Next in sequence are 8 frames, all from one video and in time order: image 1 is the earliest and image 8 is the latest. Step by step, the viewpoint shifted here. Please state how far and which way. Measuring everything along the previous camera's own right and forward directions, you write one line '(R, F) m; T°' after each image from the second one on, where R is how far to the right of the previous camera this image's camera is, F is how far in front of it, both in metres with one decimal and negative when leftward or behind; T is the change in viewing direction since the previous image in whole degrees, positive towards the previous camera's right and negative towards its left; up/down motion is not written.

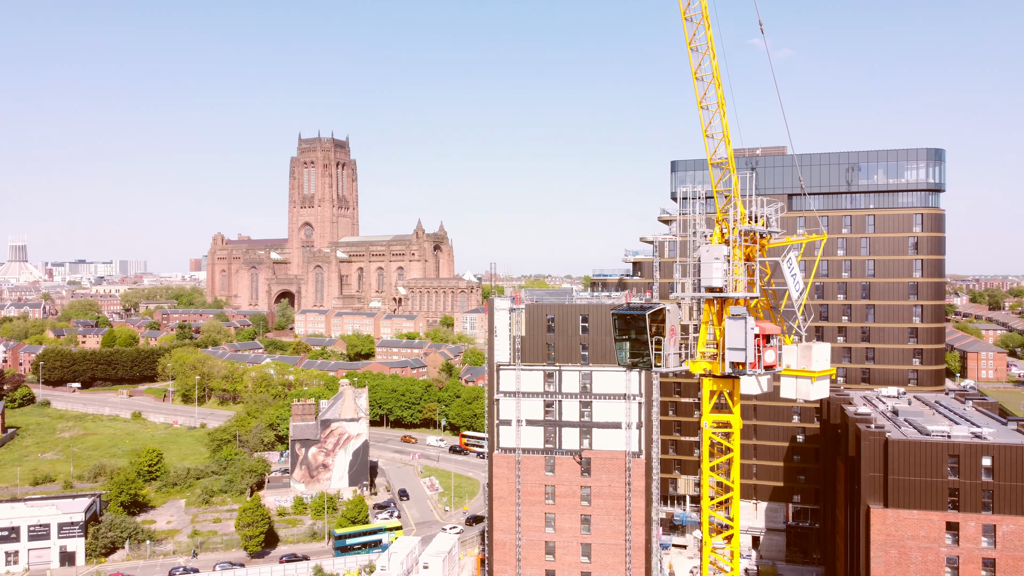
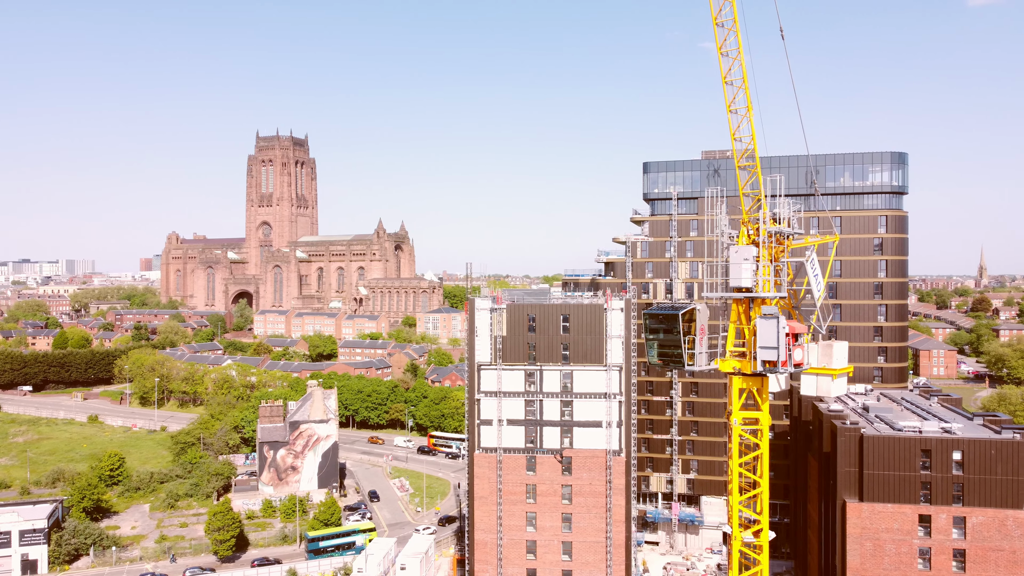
(-0.7, 0.0) m; +3°
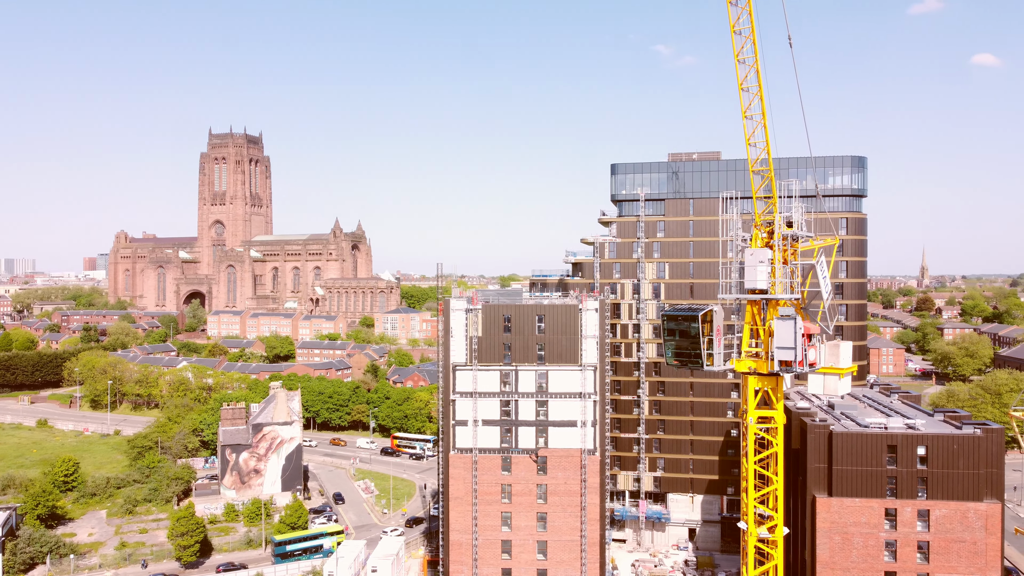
(-0.7, 0.0) m; +3°
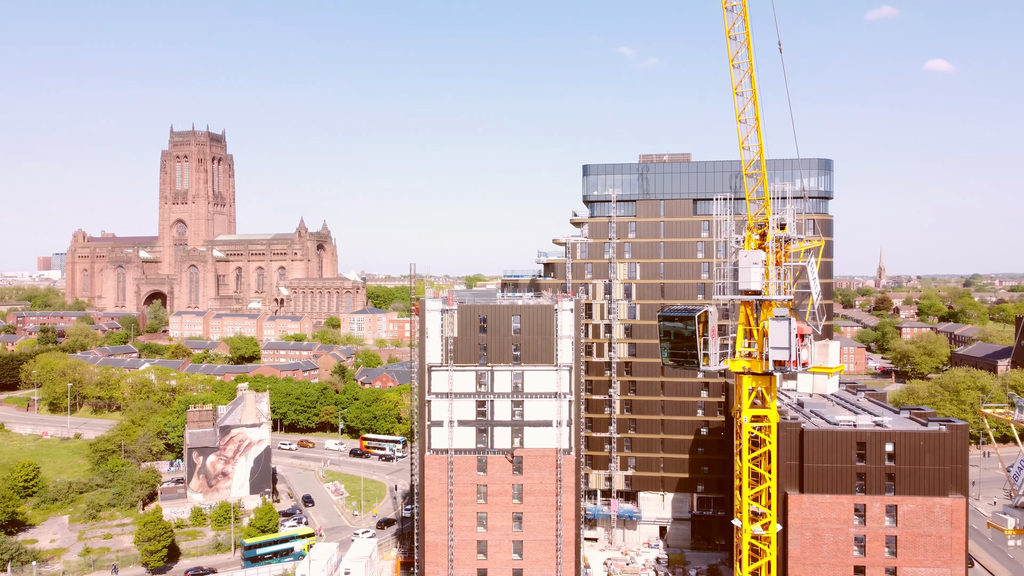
(-0.3, 0.0) m; +2°
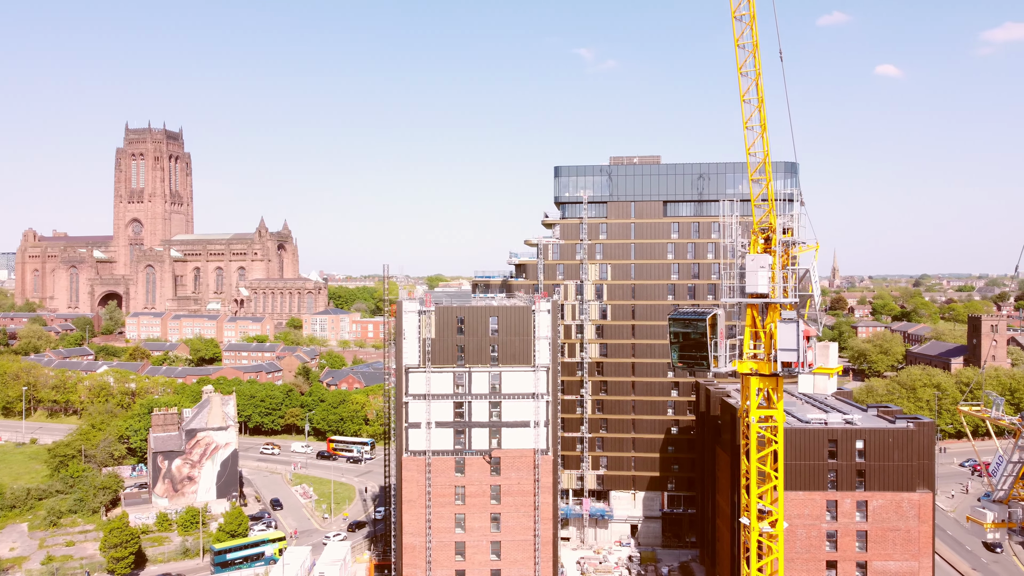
(-0.5, -0.1) m; +3°
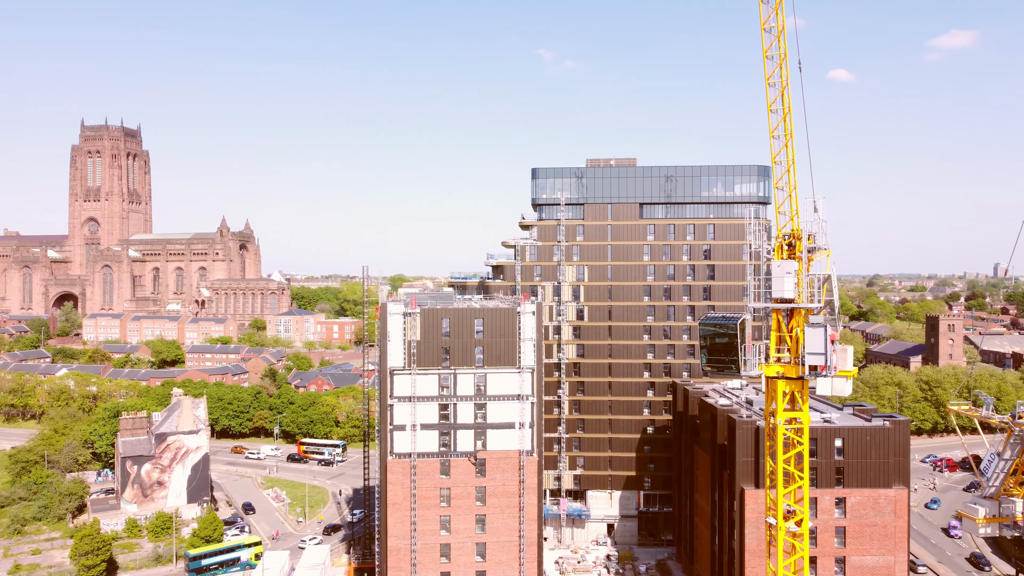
(-0.8, -0.2) m; +2°
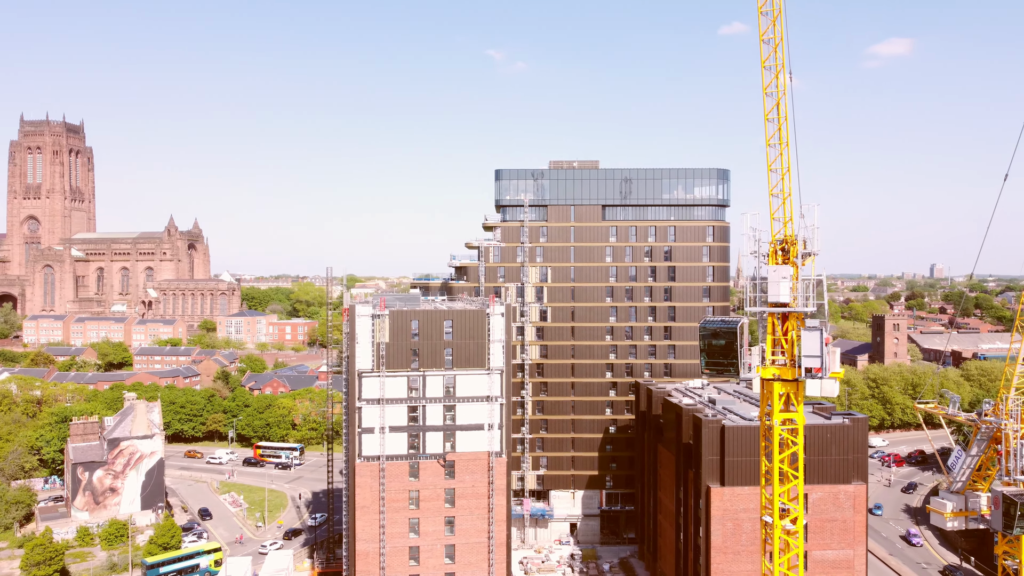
(-0.5, -0.2) m; +3°
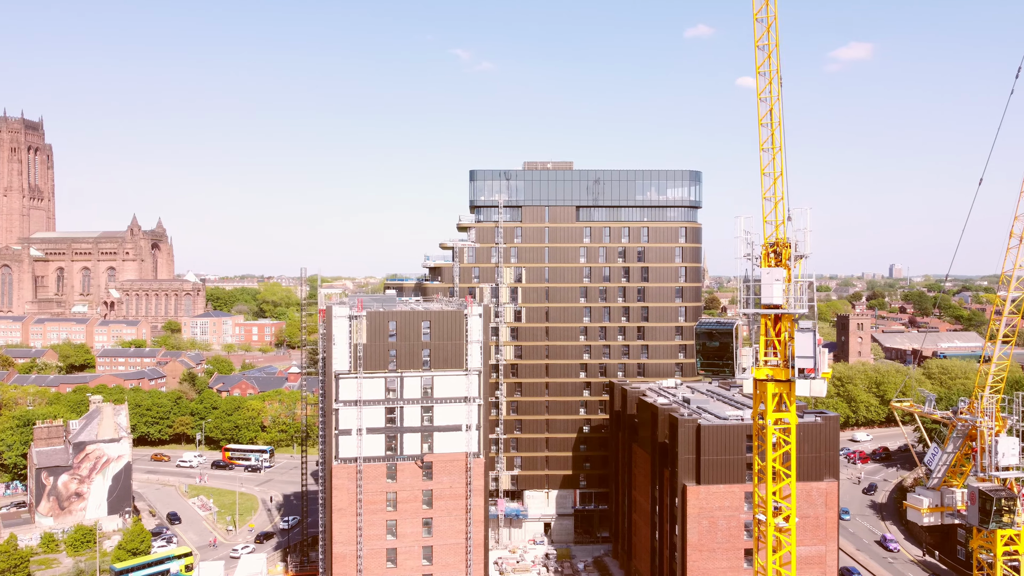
(-0.3, -0.1) m; +2°
